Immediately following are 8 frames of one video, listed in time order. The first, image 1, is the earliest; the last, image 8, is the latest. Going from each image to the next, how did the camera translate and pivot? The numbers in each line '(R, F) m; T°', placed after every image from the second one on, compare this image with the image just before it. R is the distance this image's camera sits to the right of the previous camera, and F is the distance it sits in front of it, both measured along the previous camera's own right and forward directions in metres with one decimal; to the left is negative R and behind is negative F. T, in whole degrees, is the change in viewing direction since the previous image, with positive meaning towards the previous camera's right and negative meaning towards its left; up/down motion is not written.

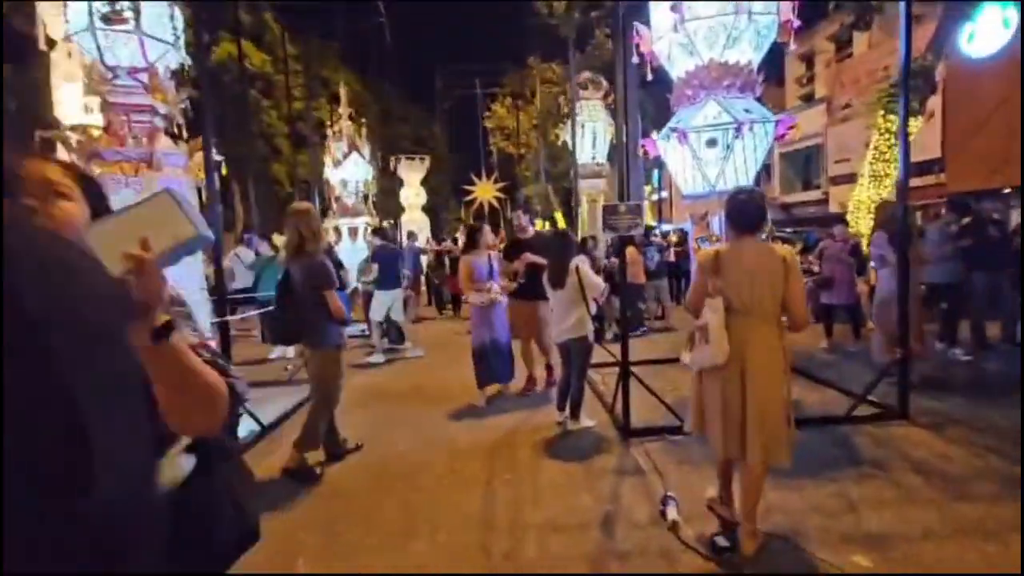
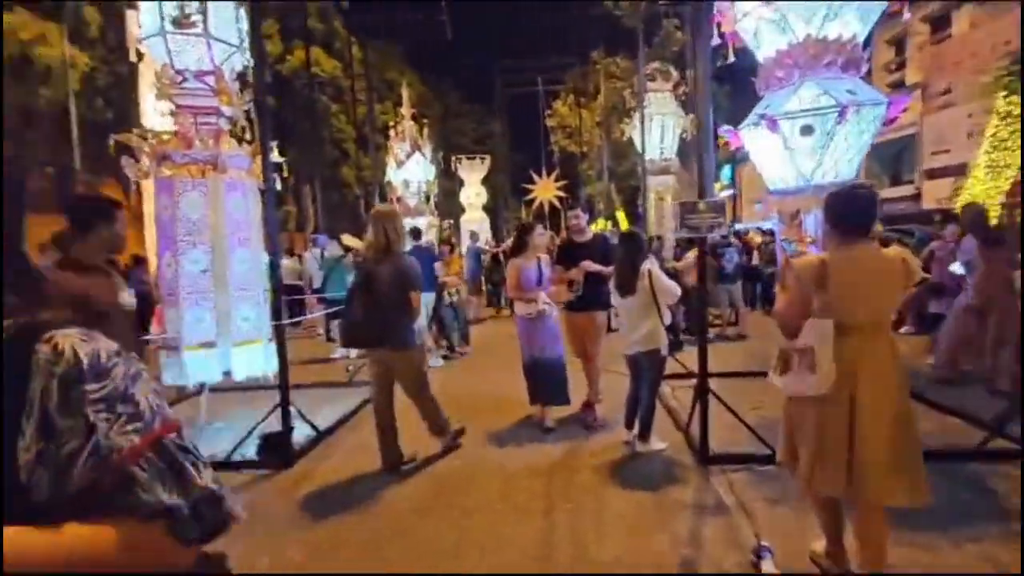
(0.0, +0.4) m; -7°
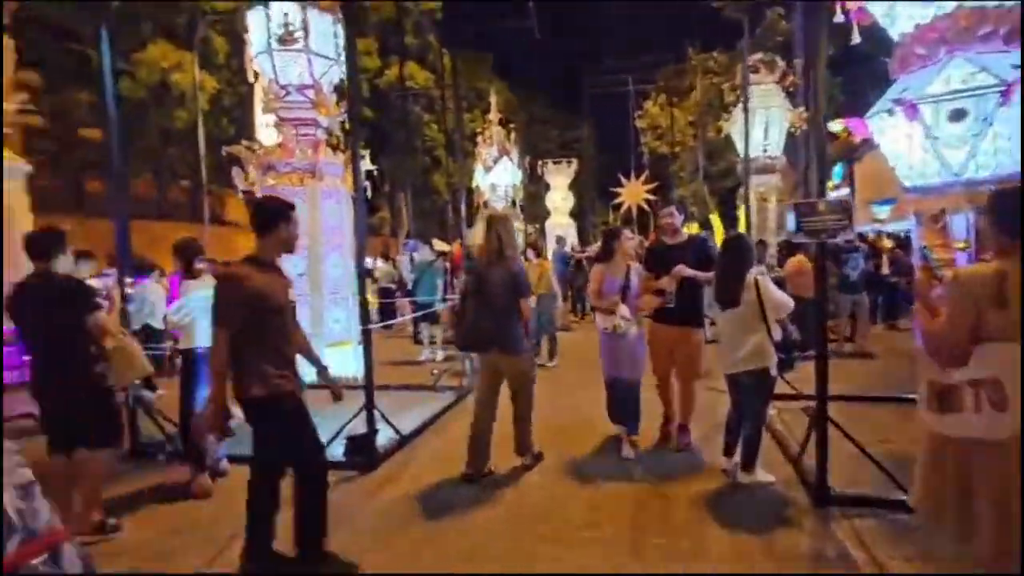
(0.0, +0.2) m; -10°
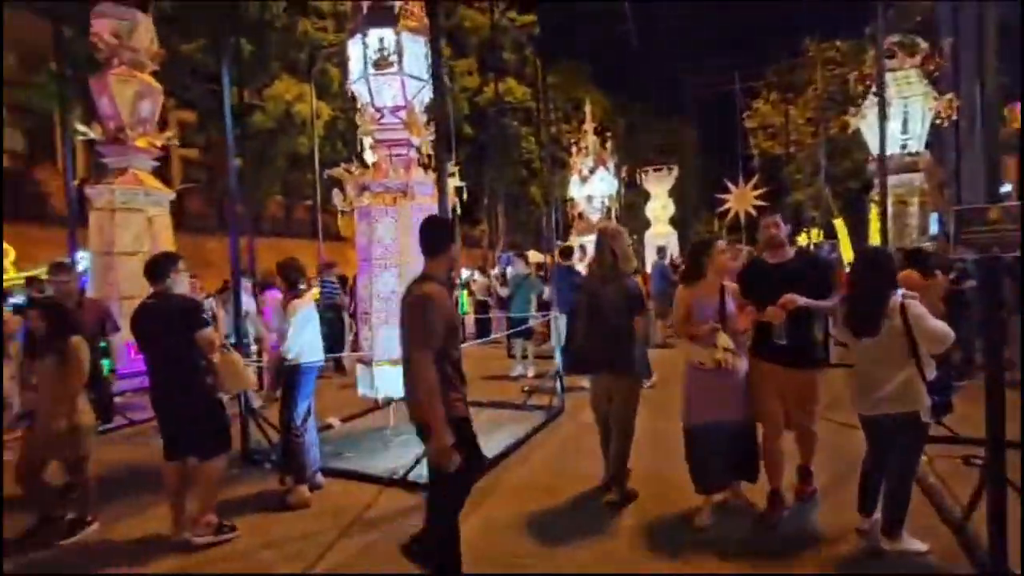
(+0.1, +0.3) m; -11°
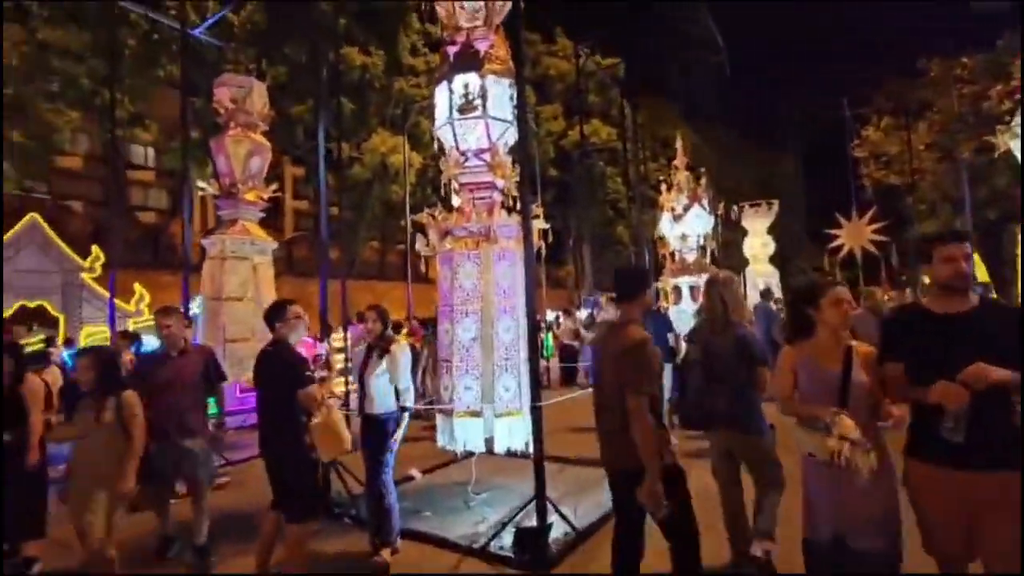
(0.0, +0.5) m; -10°
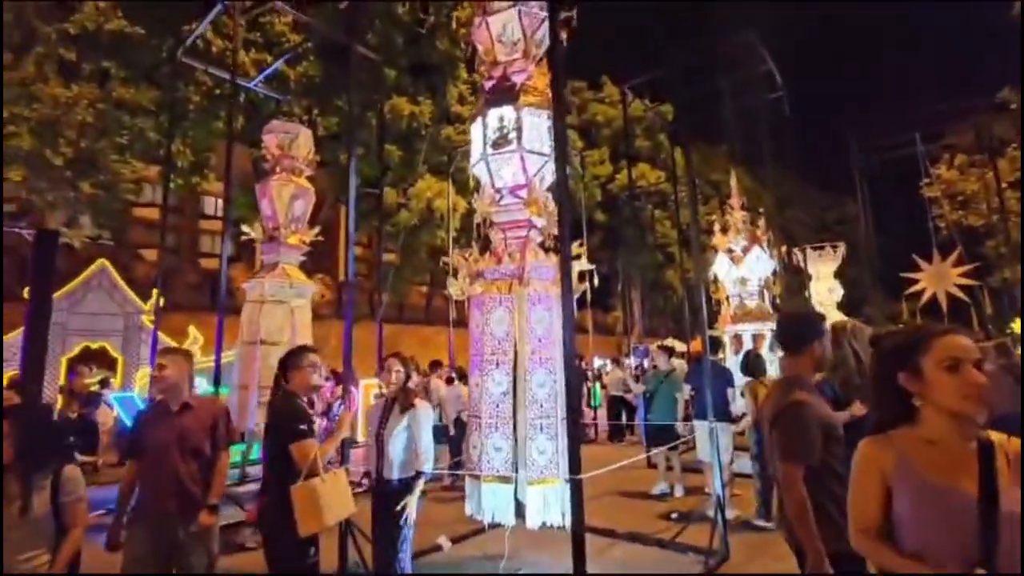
(+0.1, +0.6) m; -5°
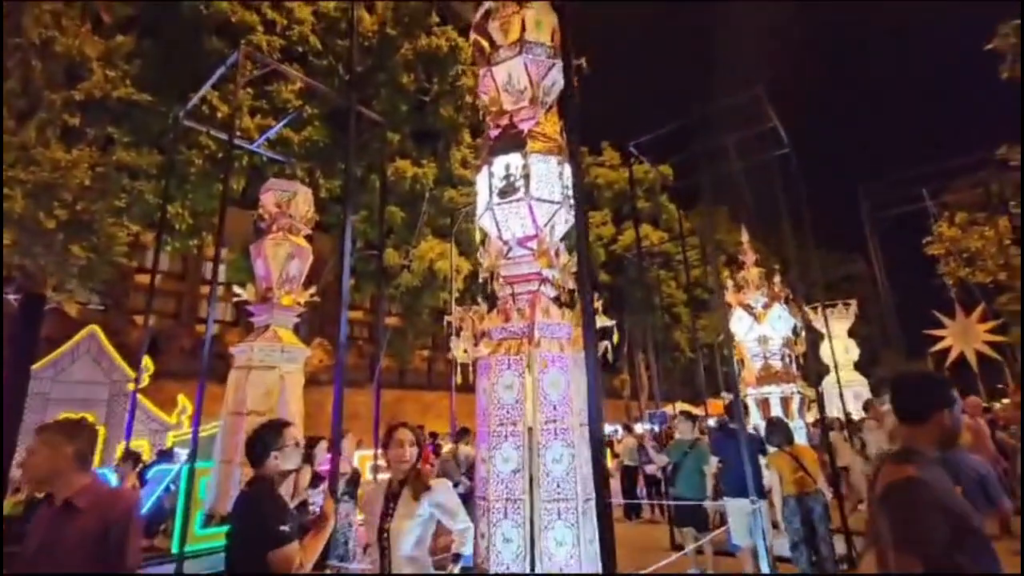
(-0.1, +0.7) m; 0°
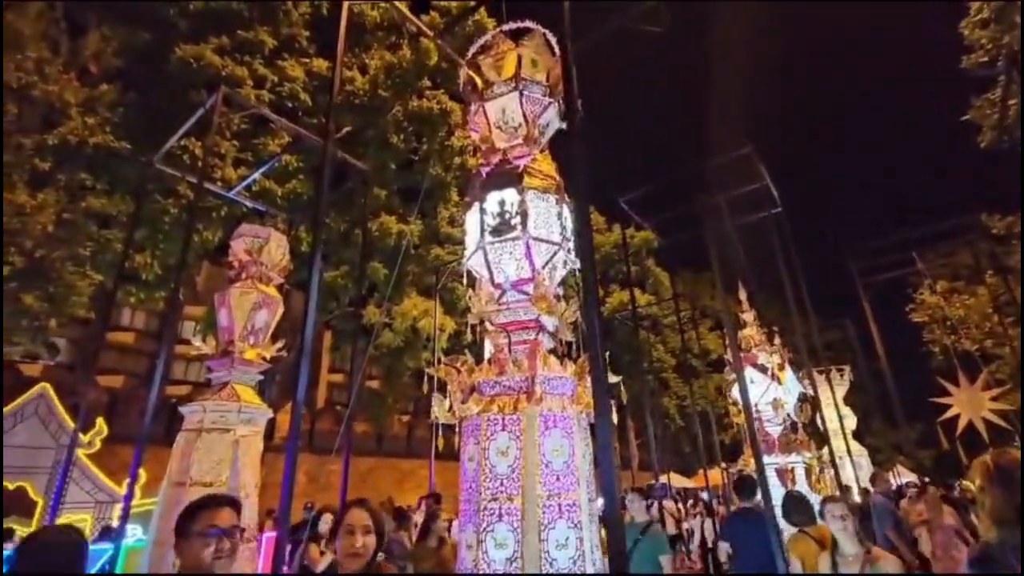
(-0.1, +0.7) m; +2°
